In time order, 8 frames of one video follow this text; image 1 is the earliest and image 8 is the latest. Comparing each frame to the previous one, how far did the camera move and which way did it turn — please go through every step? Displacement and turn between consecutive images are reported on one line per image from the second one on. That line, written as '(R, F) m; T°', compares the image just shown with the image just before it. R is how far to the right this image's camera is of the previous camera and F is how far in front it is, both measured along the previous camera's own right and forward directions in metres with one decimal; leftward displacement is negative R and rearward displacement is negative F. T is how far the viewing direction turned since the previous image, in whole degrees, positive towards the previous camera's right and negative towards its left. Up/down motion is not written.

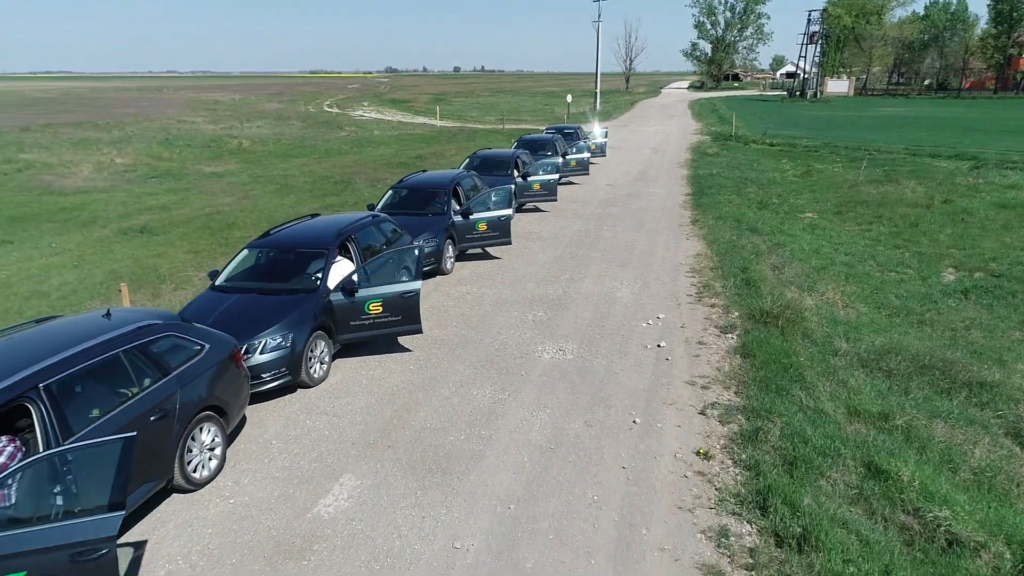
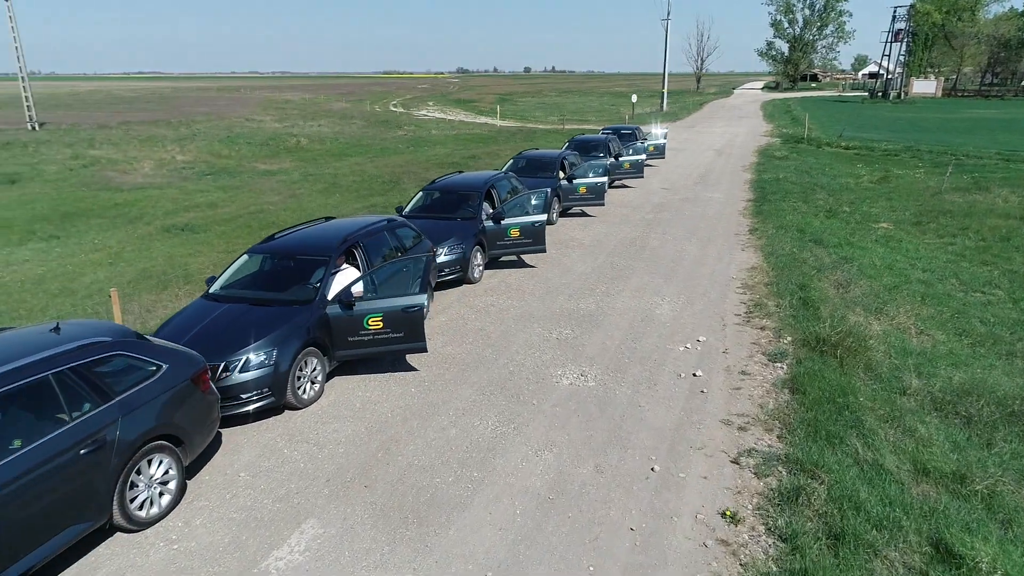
(+0.5, +0.9) m; -5°
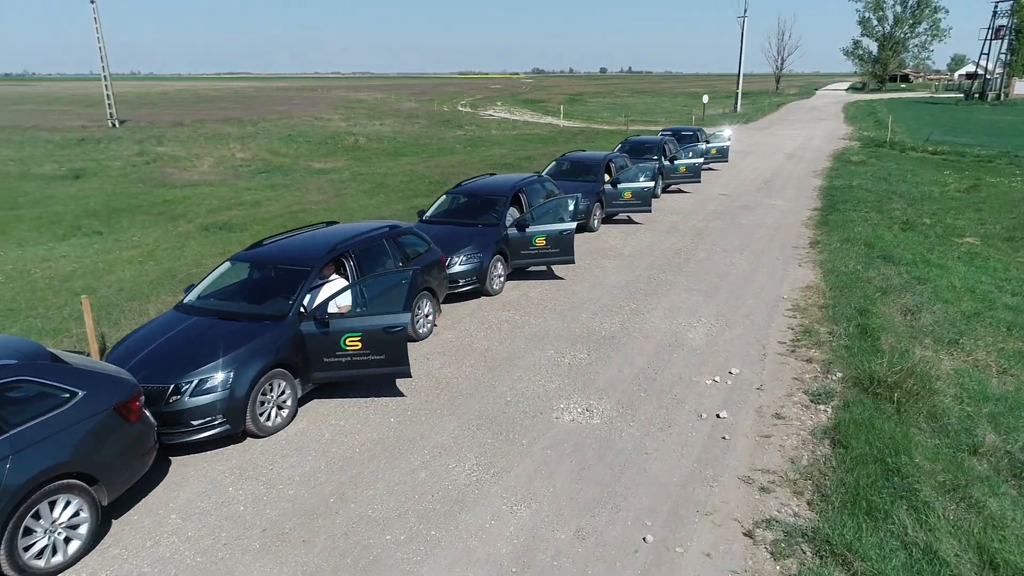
(+0.7, +1.0) m; -6°
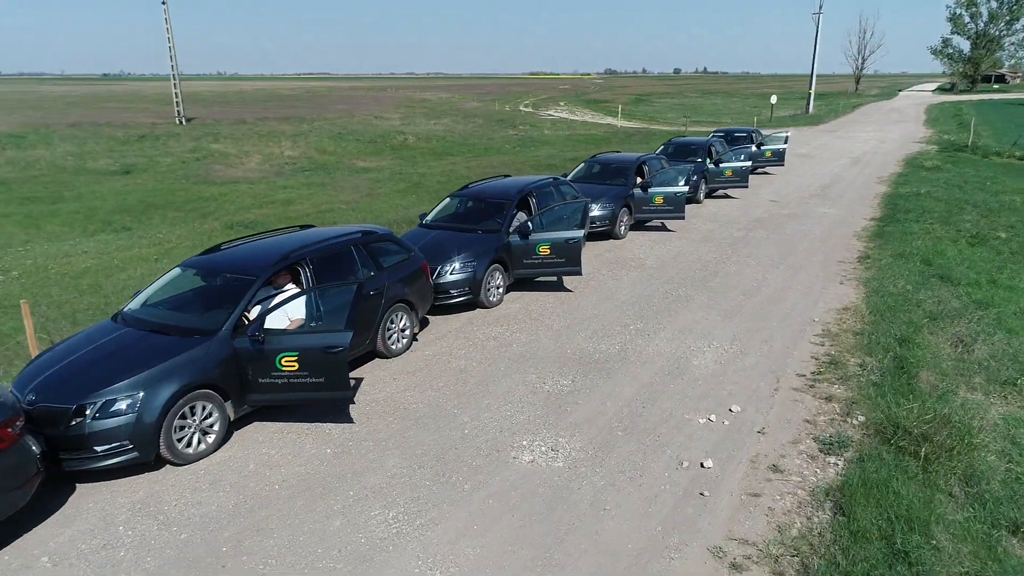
(+0.9, +0.9) m; -5°
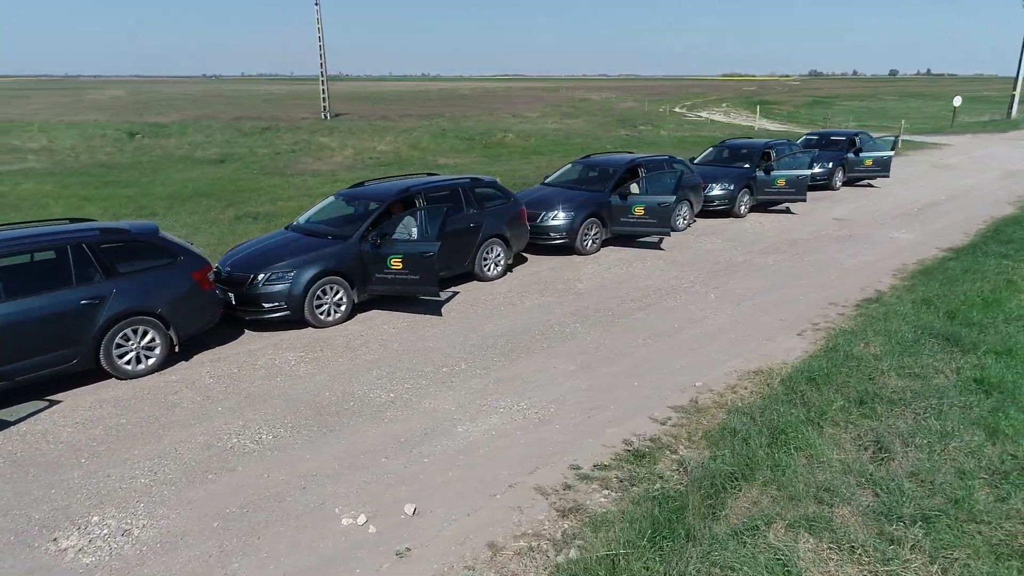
(+3.8, +2.3) m; -14°
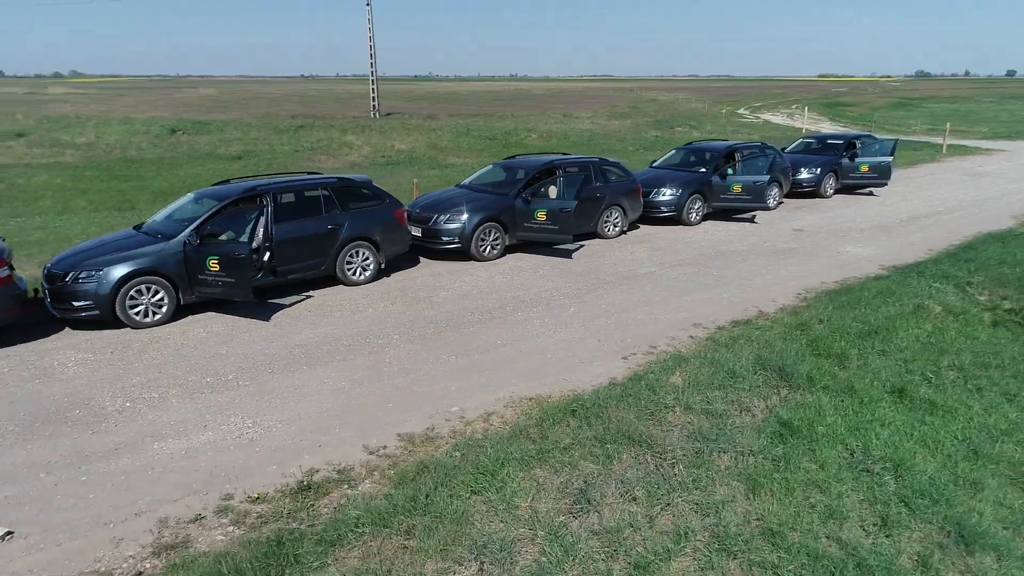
(+2.9, +0.7) m; -6°
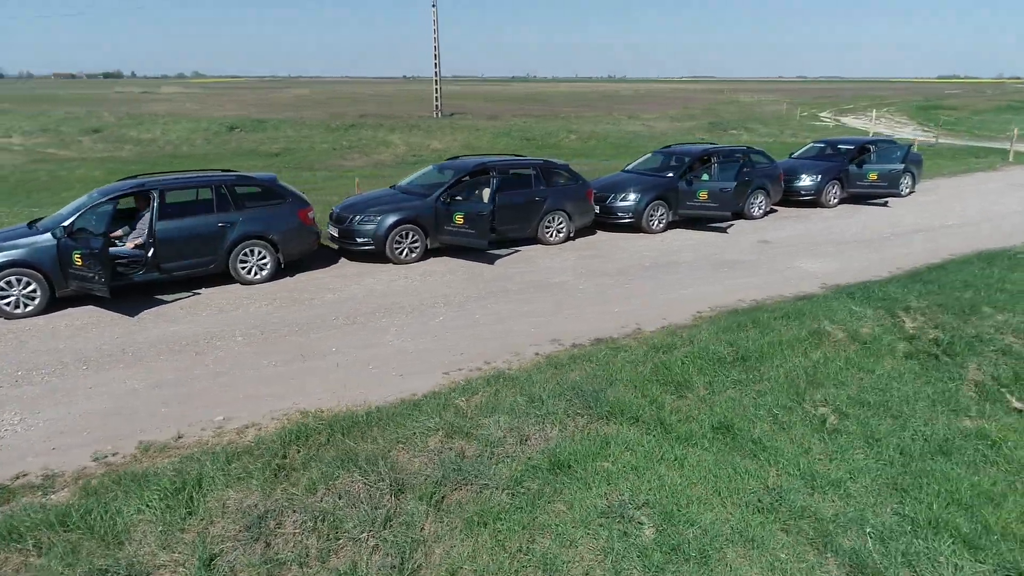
(+2.6, +0.6) m; -7°
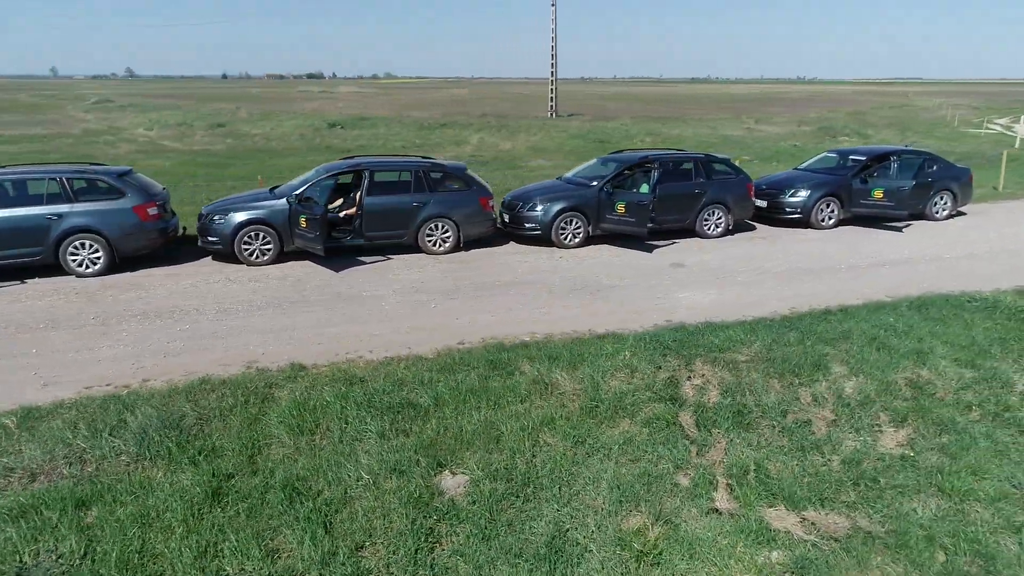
(+4.4, +1.5) m; -13°
